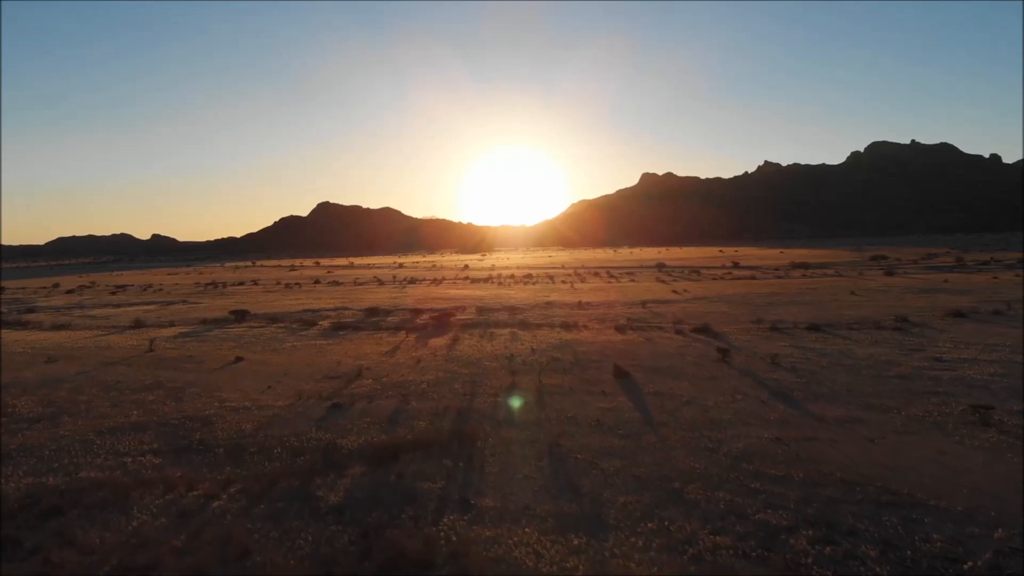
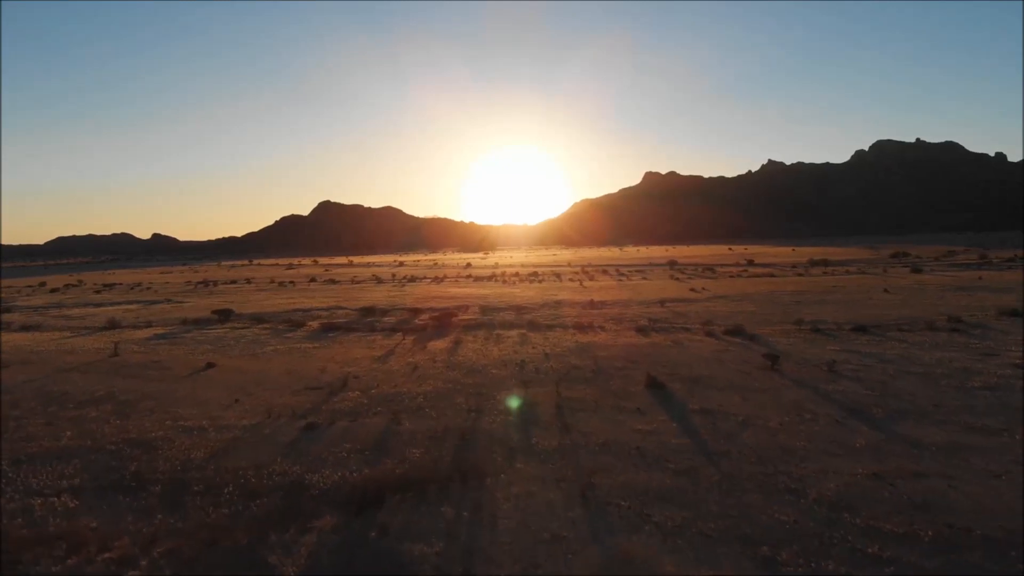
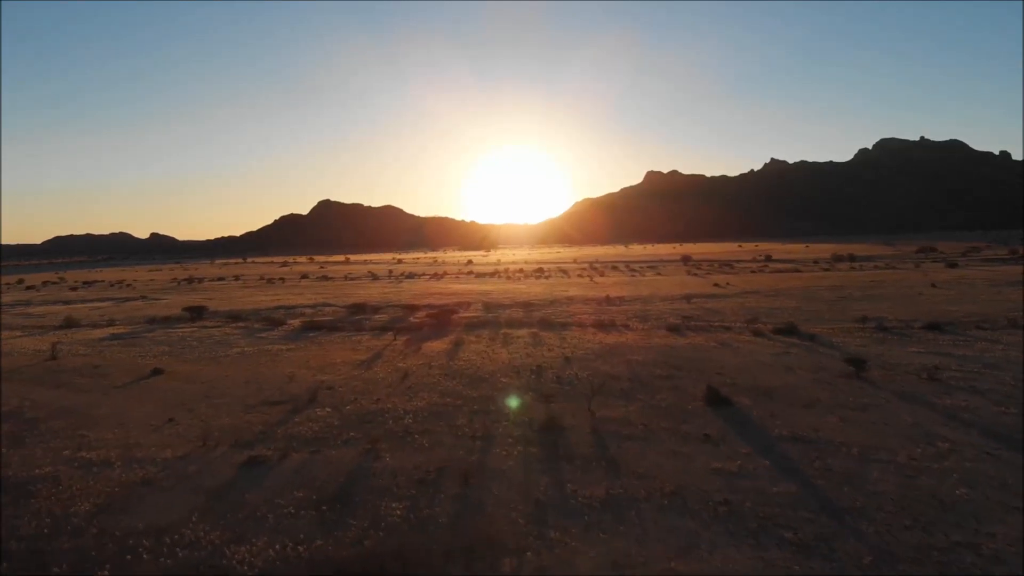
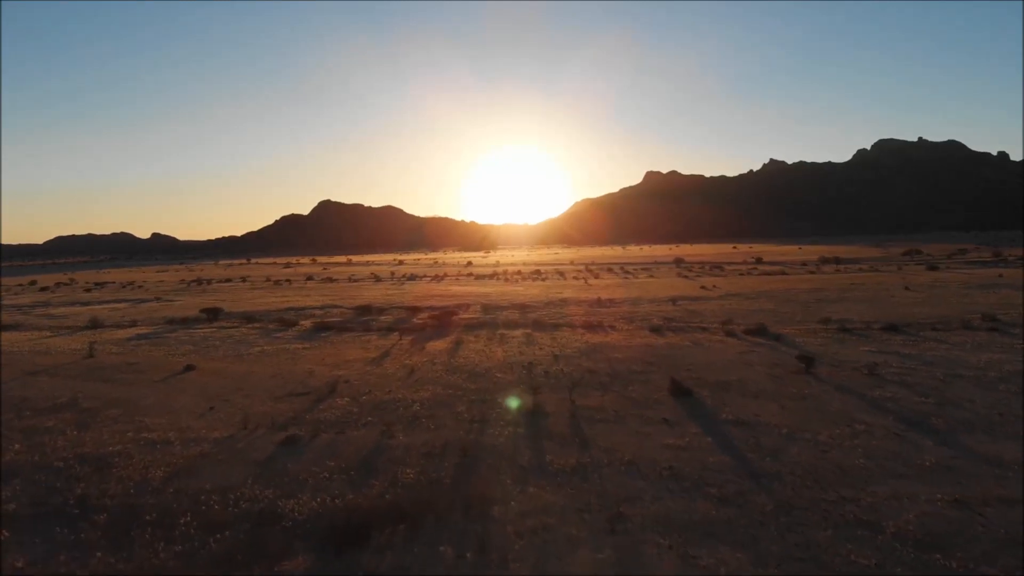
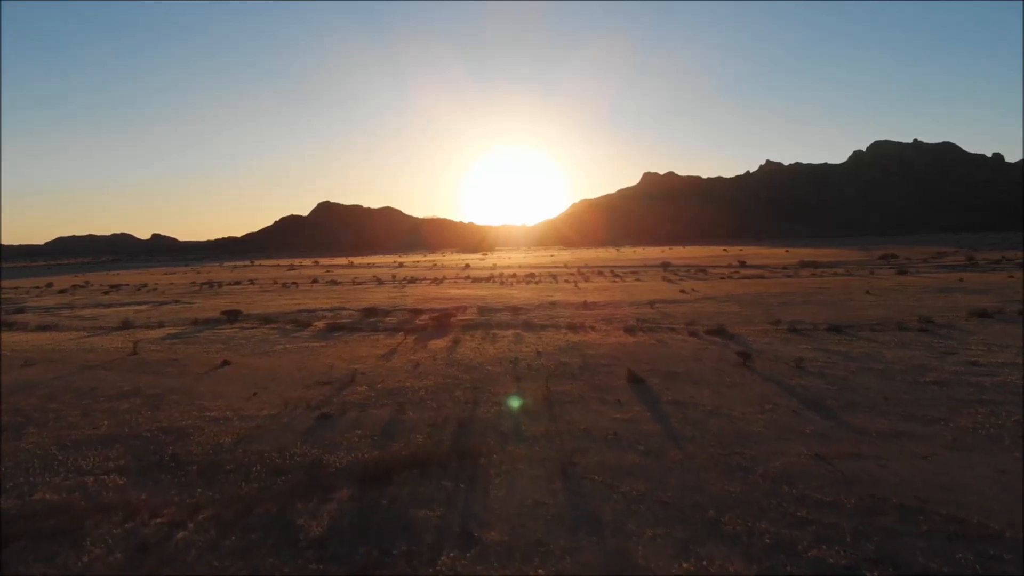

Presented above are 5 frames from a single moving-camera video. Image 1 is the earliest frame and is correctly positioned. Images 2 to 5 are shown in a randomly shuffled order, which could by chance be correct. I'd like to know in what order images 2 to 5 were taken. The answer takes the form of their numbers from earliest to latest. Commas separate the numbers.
5, 2, 4, 3
